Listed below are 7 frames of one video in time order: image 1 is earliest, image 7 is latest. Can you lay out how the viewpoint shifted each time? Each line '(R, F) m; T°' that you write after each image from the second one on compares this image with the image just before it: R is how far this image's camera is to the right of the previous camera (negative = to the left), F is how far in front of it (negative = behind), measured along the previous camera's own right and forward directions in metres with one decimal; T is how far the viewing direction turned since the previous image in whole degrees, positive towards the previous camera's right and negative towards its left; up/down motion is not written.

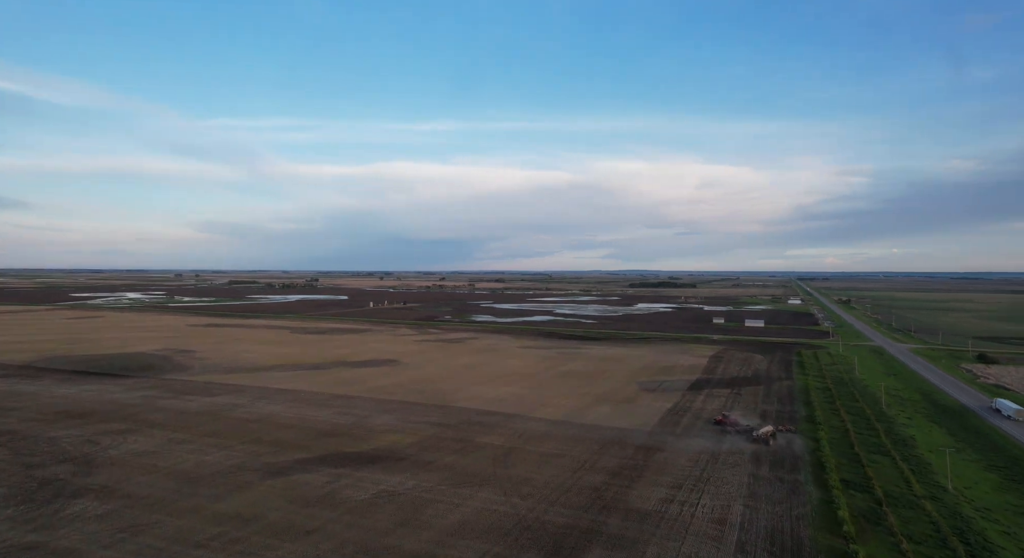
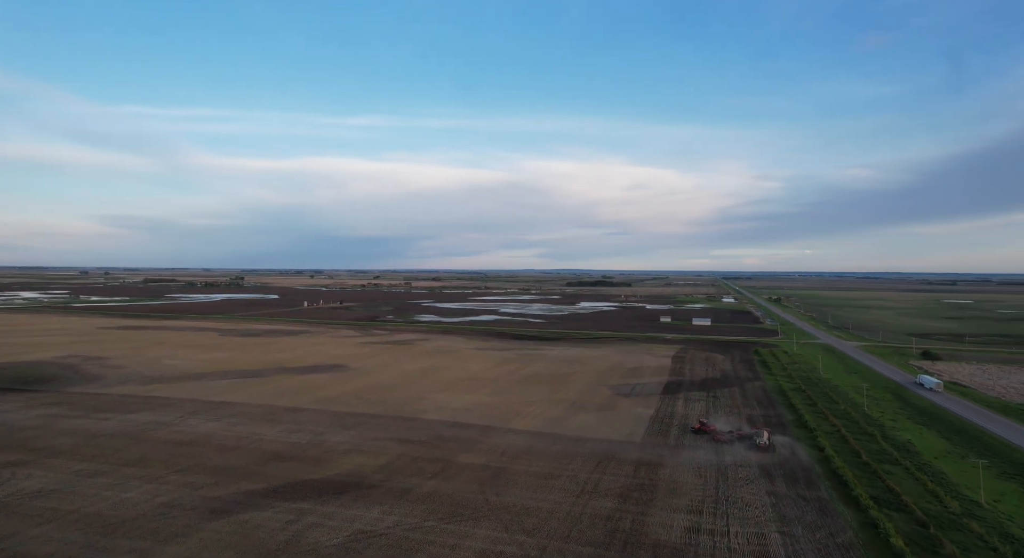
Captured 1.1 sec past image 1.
(-1.6, +2.4) m; +6°
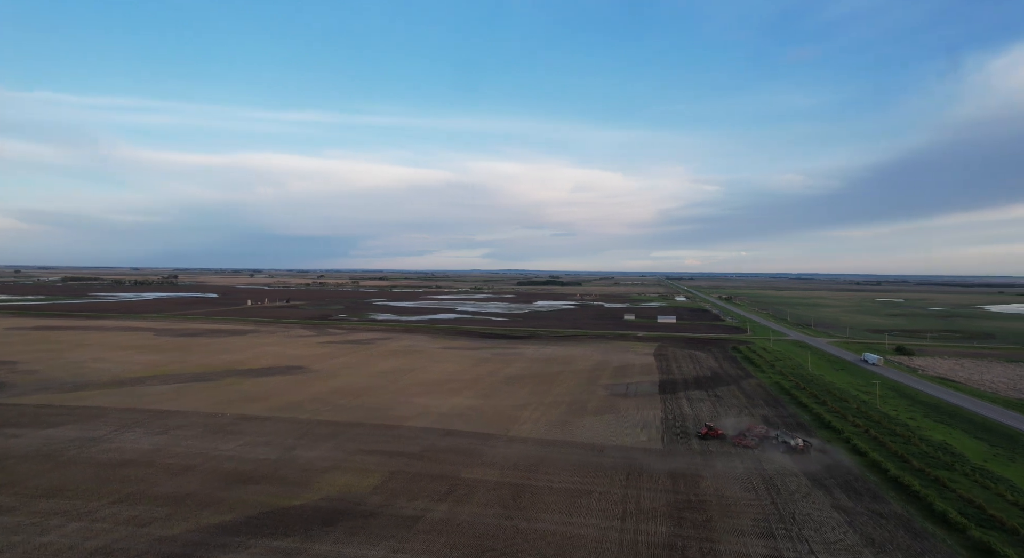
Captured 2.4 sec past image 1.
(-2.0, +2.7) m; +5°
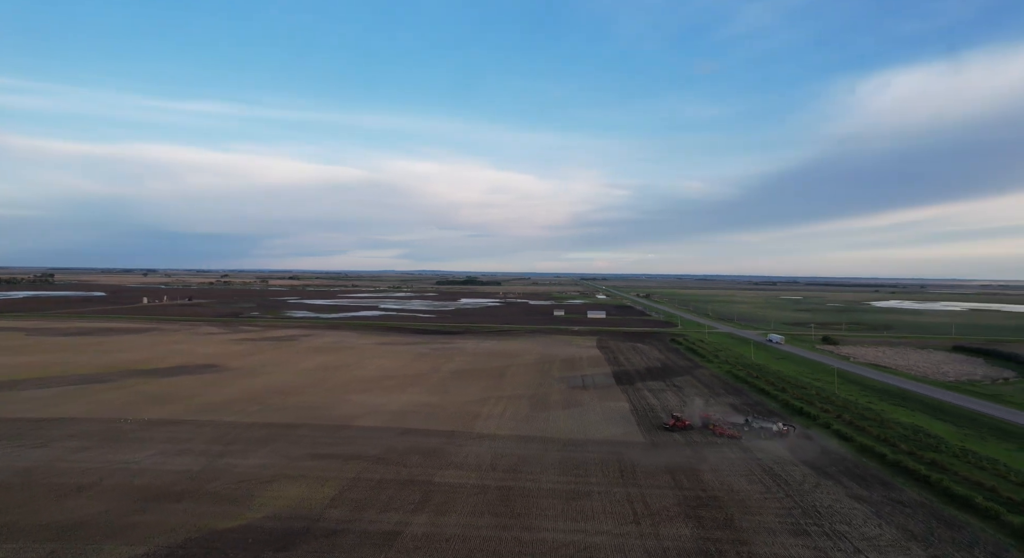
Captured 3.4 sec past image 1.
(-1.6, +2.2) m; +8°
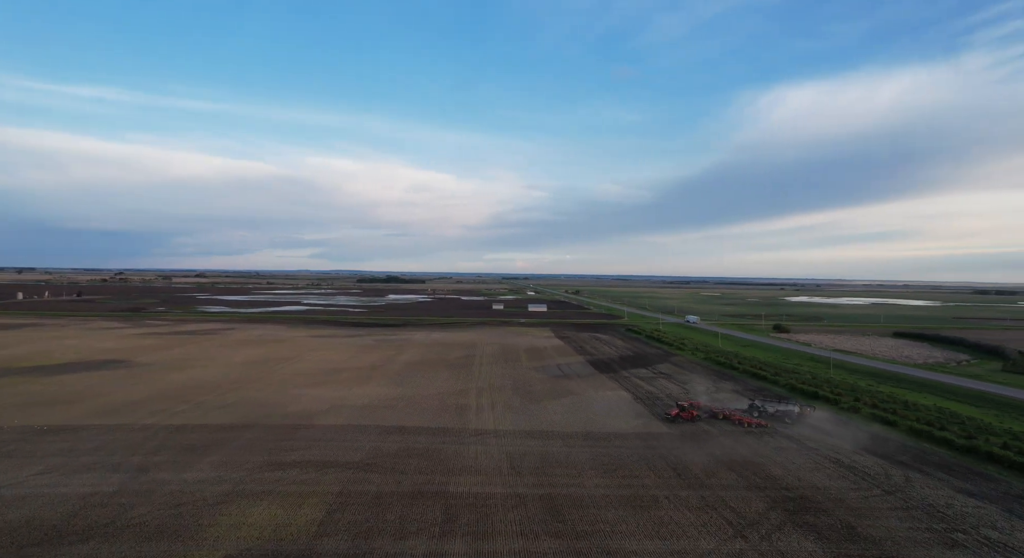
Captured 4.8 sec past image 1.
(-2.4, +3.2) m; +8°
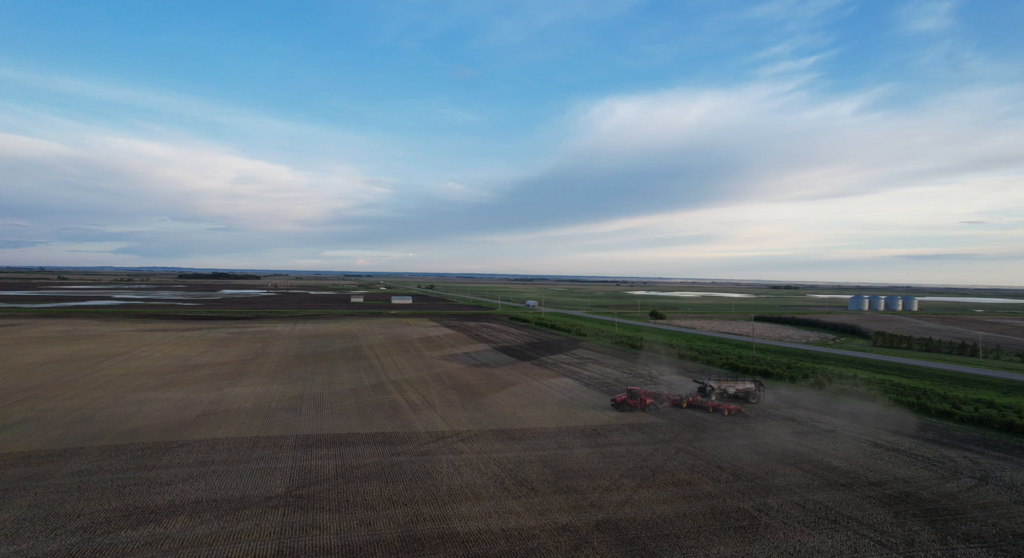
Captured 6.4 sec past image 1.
(-2.6, +4.1) m; +16°
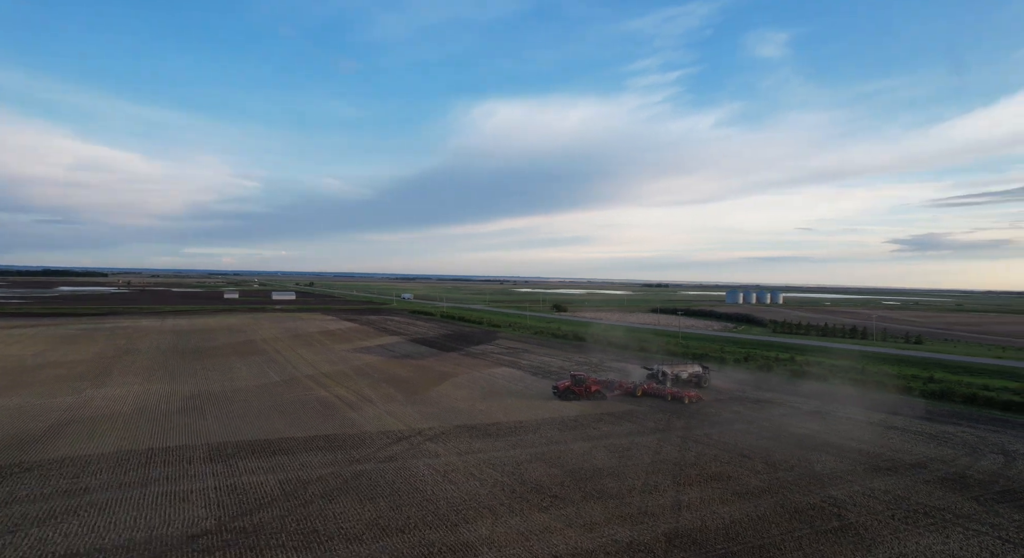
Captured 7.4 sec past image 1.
(-1.7, +2.2) m; +12°
